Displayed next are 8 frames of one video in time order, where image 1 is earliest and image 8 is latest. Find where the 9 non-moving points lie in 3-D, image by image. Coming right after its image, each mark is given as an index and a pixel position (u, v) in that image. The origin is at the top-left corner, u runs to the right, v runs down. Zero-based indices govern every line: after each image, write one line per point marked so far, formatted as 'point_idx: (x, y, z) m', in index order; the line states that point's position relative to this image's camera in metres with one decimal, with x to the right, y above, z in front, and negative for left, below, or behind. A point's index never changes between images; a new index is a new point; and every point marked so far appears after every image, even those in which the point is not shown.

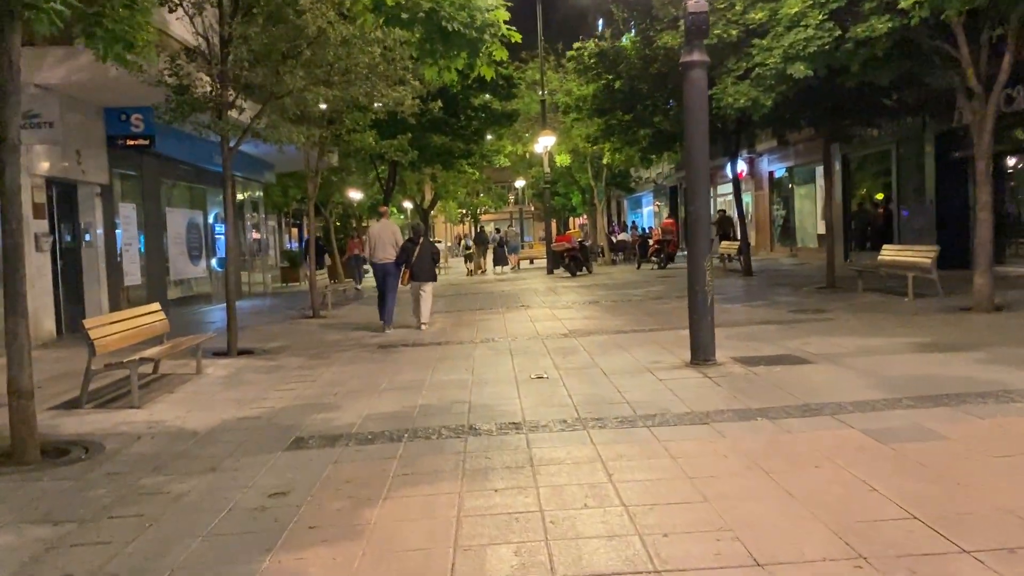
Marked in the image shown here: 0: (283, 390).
0: (-2.6, -1.1, +9.1) m
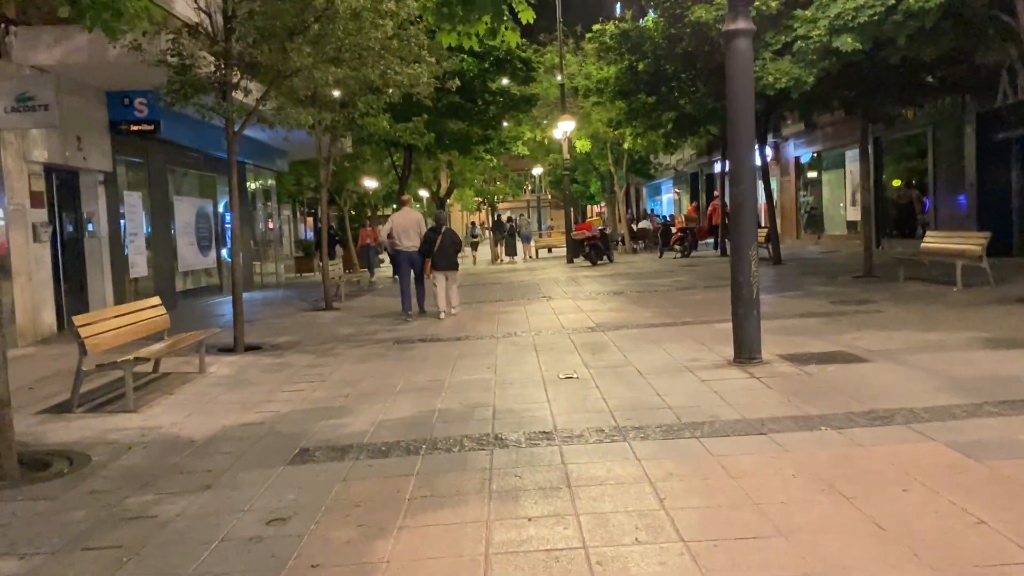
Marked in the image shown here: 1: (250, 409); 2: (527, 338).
0: (-2.3, -1.1, +8.5) m
1: (-2.4, -1.1, +7.6) m
2: (+0.2, -0.7, +10.8) m
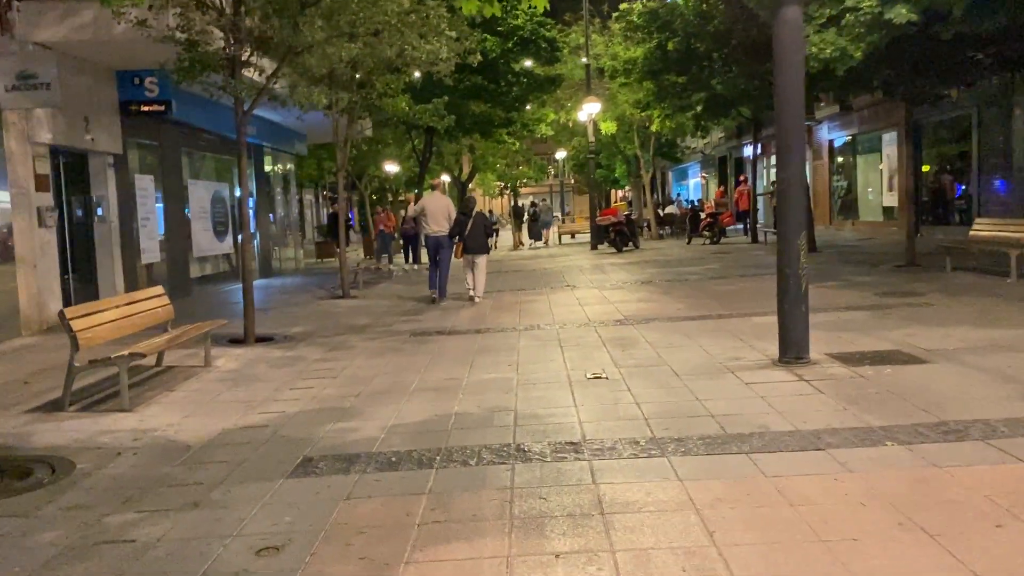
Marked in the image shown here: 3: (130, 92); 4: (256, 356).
0: (-2.1, -1.0, +7.9) m
1: (-2.2, -1.1, +7.1) m
2: (+0.5, -0.5, +10.1) m
3: (-6.5, +3.4, +14.0) m
4: (-3.0, -0.8, +9.6) m
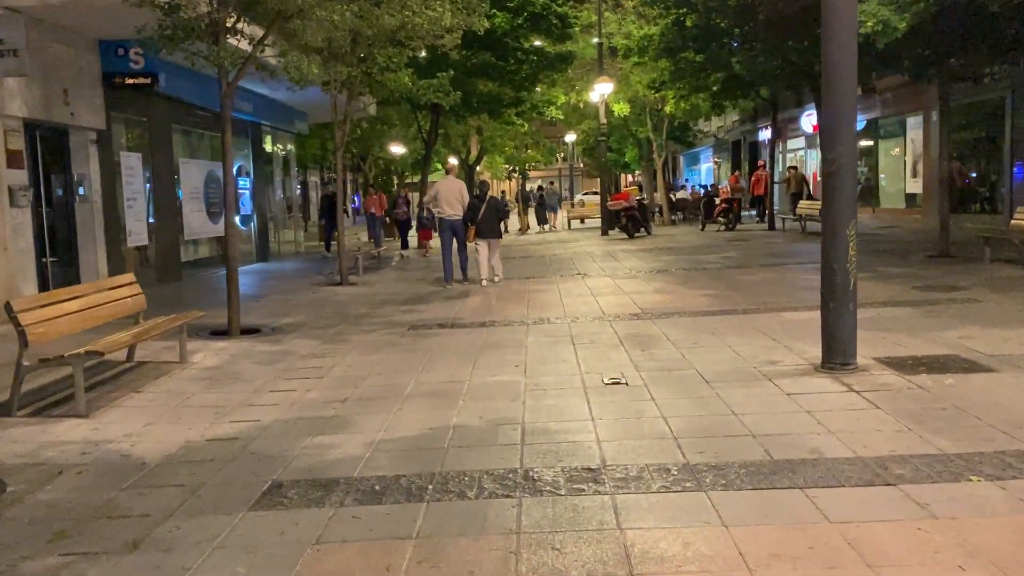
0: (-2.0, -0.9, +7.1) m
1: (-2.2, -1.0, +6.3) m
2: (+0.6, -0.4, +9.3) m
3: (-6.4, +3.6, +13.1) m
4: (-2.9, -0.7, +8.8) m
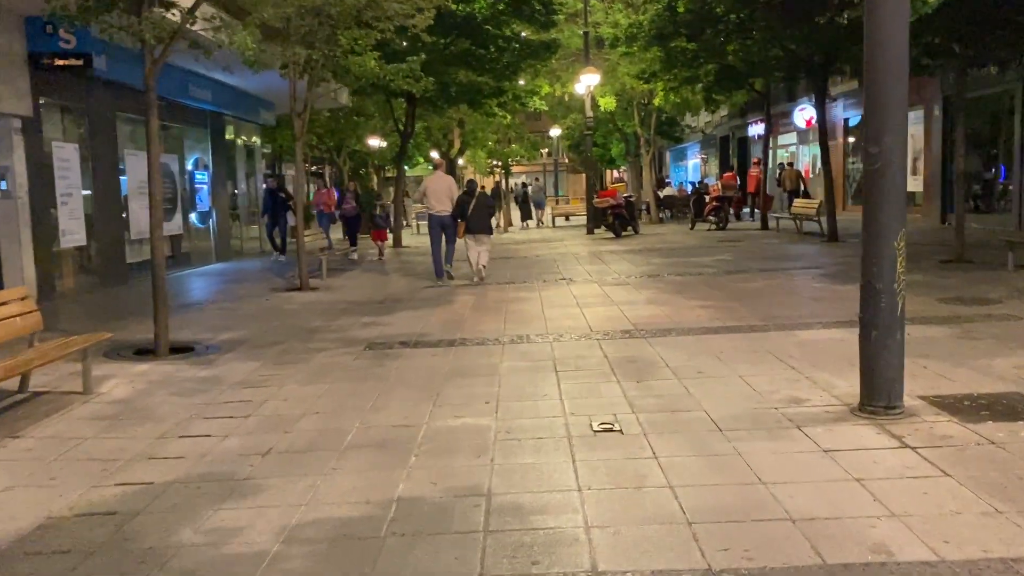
0: (-2.2, -1.0, +5.7) m
1: (-2.4, -1.1, +4.9) m
2: (+0.3, -0.6, +8.0) m
3: (-6.7, +3.5, +11.7) m
4: (-3.2, -0.8, +7.4) m
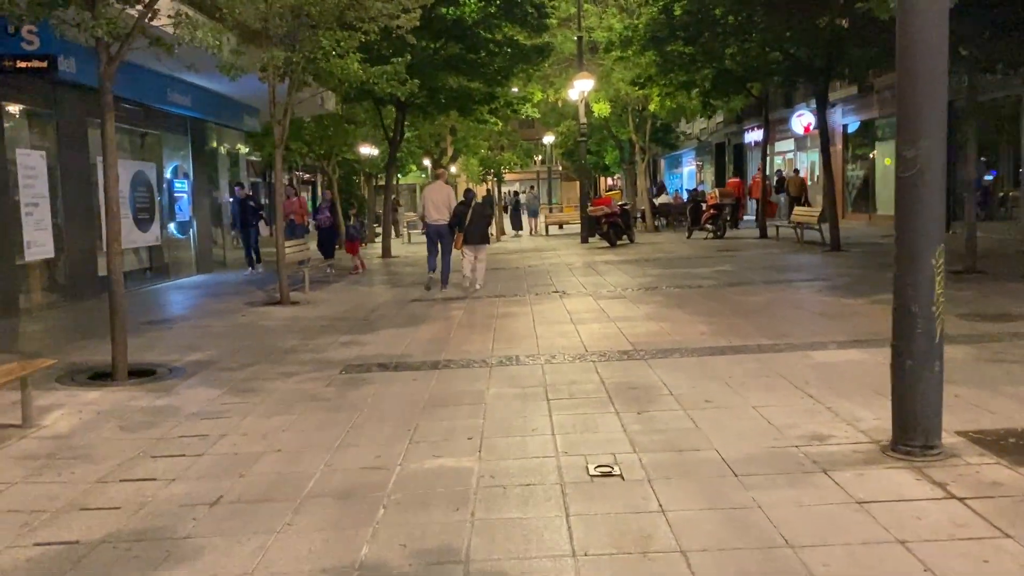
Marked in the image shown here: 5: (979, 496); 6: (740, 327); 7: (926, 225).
0: (-2.3, -1.2, +5.0) m
1: (-2.5, -1.3, +4.2) m
2: (+0.2, -0.7, +7.3) m
3: (-6.8, +3.3, +11.0) m
4: (-3.3, -1.0, +6.7) m
5: (+2.3, -1.0, +4.1) m
6: (+2.5, -0.4, +9.1) m
7: (+2.3, +0.4, +4.5) m
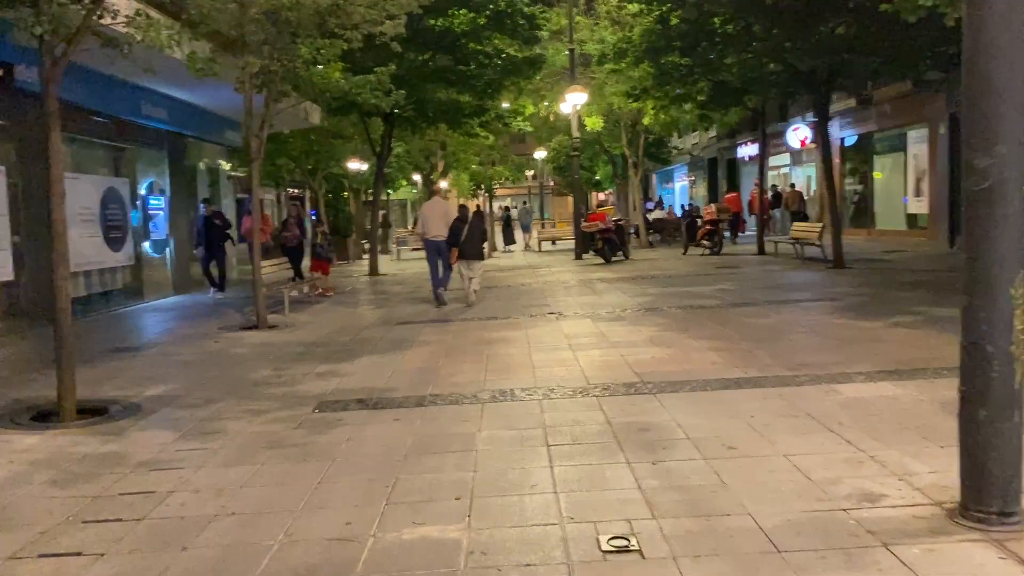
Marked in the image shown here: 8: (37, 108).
0: (-2.3, -1.4, +4.2) m
1: (-2.5, -1.4, +3.4) m
2: (+0.1, -1.0, +6.5) m
3: (-7.0, +3.0, +10.2) m
4: (-3.3, -1.2, +5.9) m
5: (+2.3, -1.2, +3.3) m
6: (+2.5, -0.7, +8.4) m
7: (+2.3, +0.2, +3.8) m
8: (-7.3, +2.7, +12.5) m
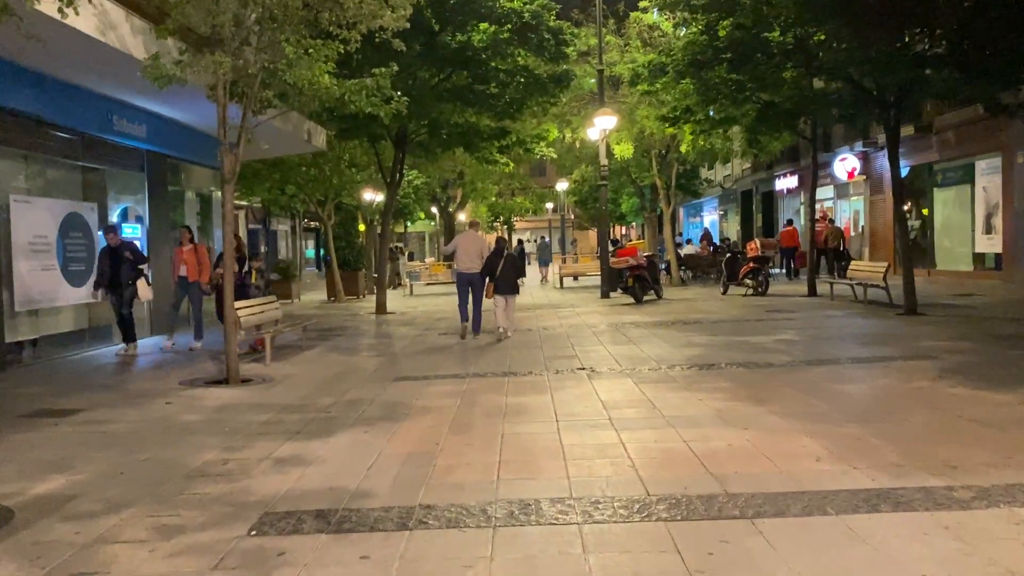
0: (-2.3, -1.6, +2.1) m
1: (-2.4, -1.7, +1.2) m
2: (+0.3, -1.3, +4.3) m
3: (-6.7, +2.5, +8.4) m
4: (-3.2, -1.5, +3.8) m
5: (+2.4, -1.5, +1.1) m
6: (+2.7, -1.2, +6.1) m
7: (+2.4, -0.1, +1.6) m
8: (-6.9, +2.2, +10.6) m
